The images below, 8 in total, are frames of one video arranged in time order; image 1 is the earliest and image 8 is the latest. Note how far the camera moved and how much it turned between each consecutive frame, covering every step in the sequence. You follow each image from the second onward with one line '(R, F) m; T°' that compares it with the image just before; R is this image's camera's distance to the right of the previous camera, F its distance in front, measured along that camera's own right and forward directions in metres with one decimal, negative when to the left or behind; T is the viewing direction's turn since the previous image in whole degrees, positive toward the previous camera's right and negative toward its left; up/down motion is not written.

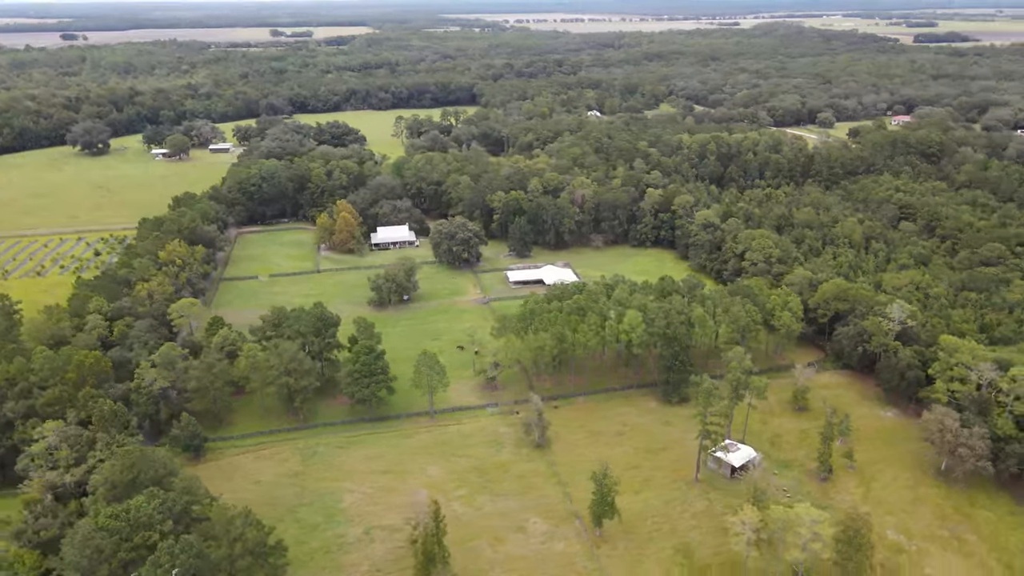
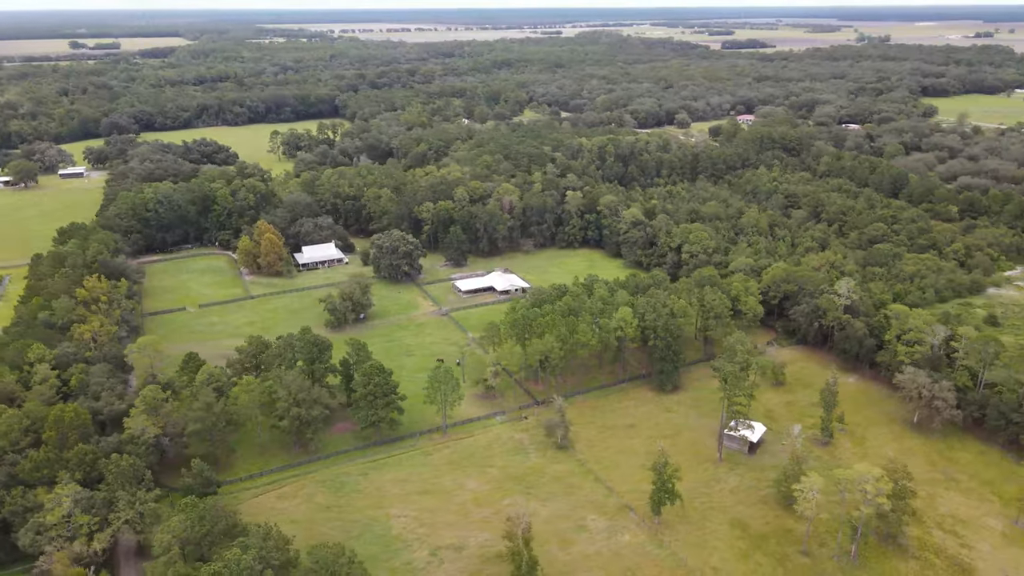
(-7.0, +0.5) m; +12°
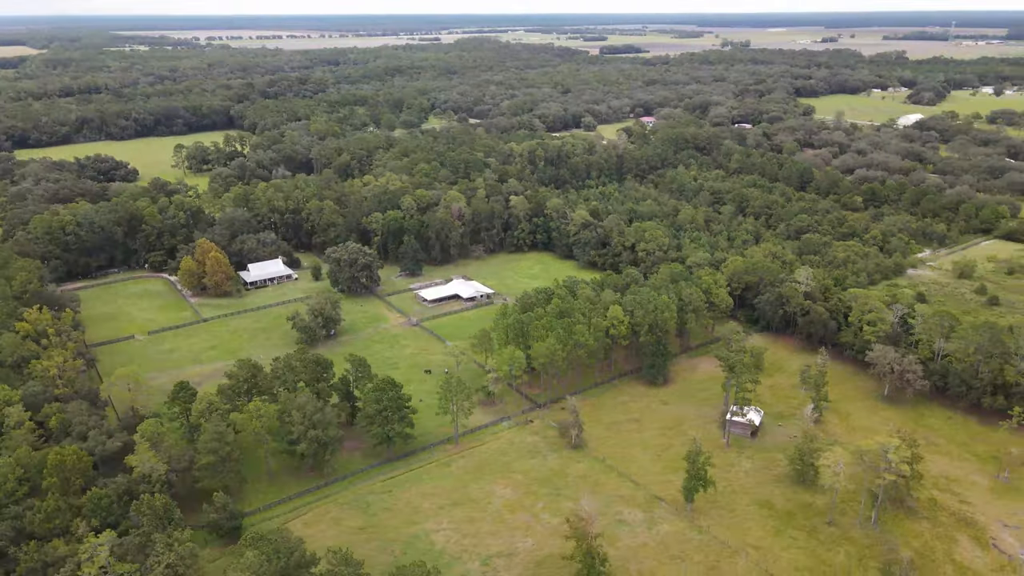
(-5.0, +0.2) m; +9°
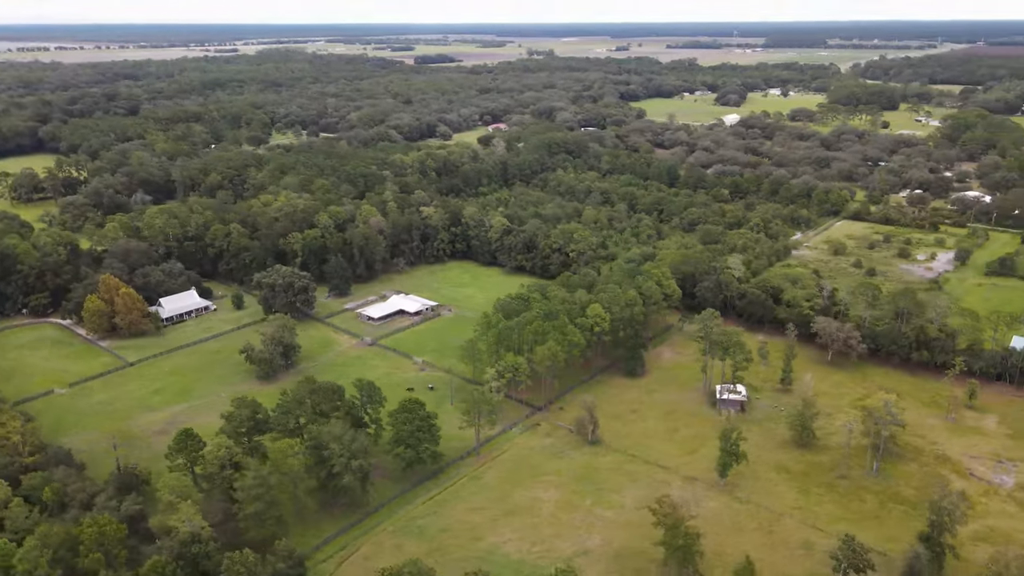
(-7.9, +0.6) m; +14°
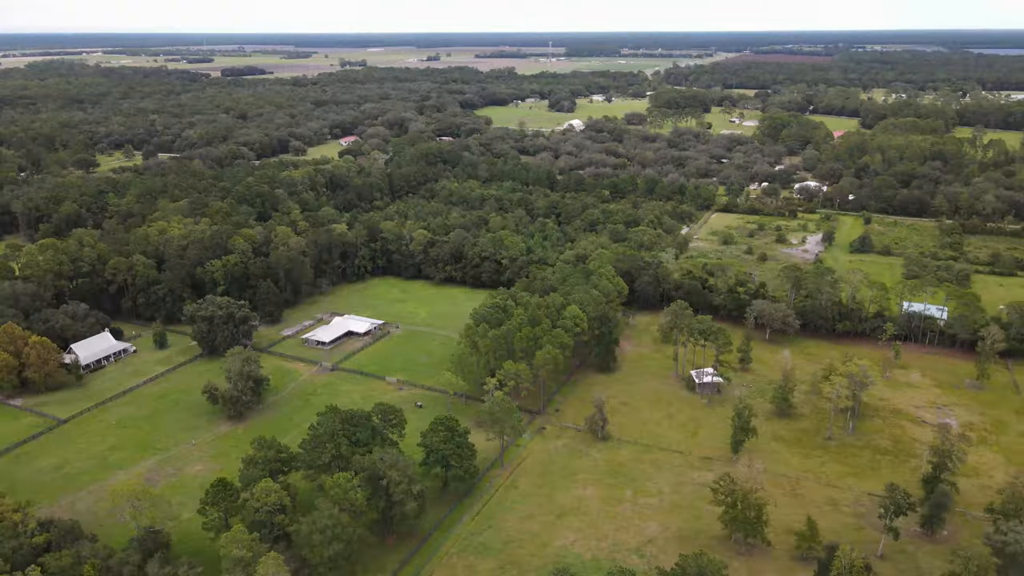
(-7.9, +0.6) m; +14°
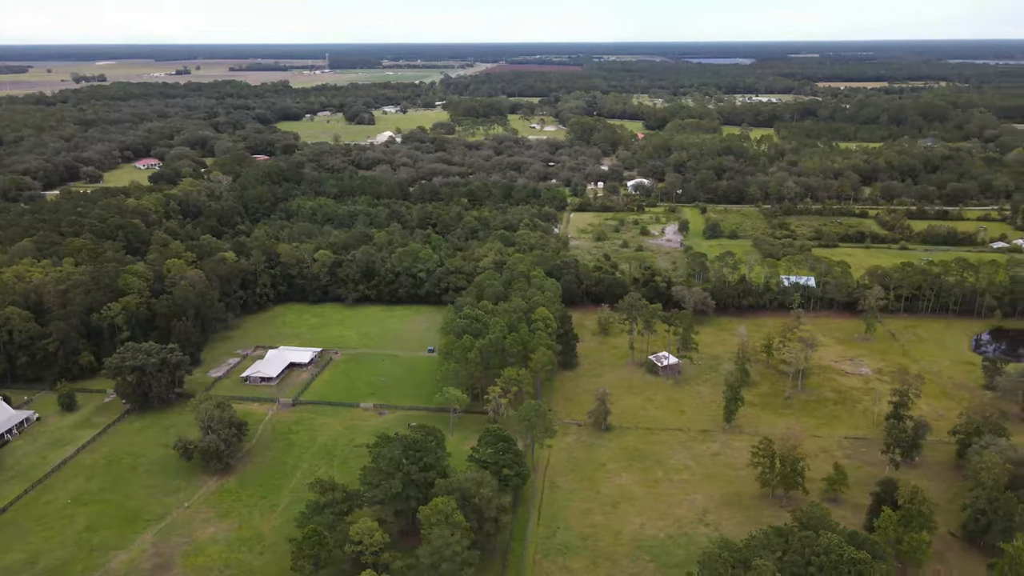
(-9.9, +1.0) m; +17°
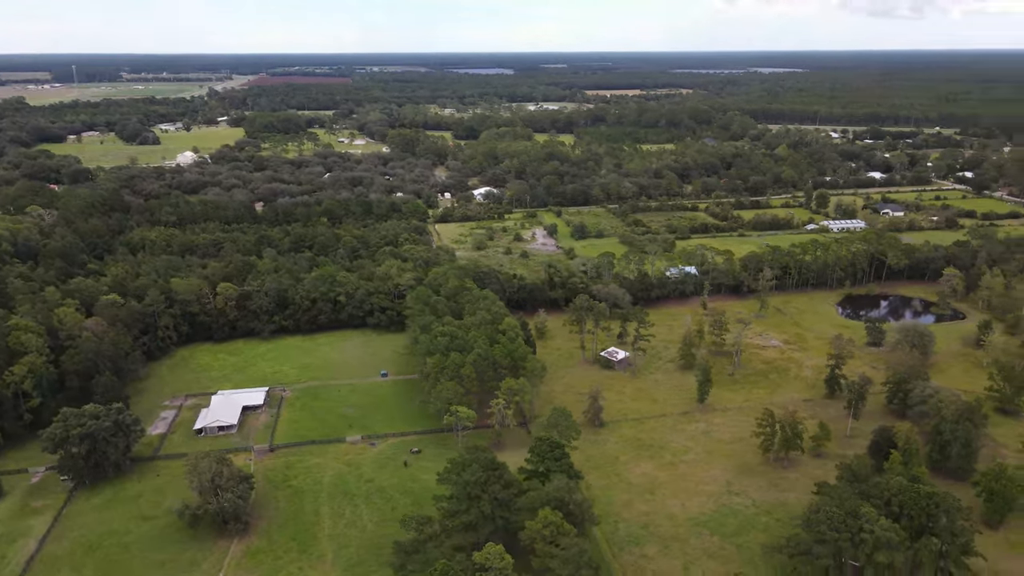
(-9.9, +0.9) m; +17°
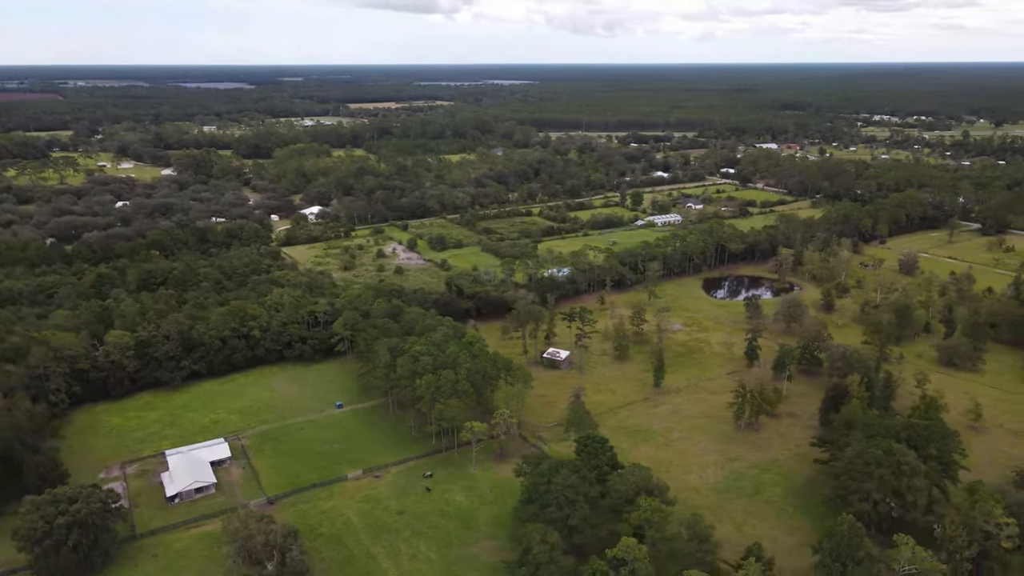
(-11.0, +1.2) m; +19°
